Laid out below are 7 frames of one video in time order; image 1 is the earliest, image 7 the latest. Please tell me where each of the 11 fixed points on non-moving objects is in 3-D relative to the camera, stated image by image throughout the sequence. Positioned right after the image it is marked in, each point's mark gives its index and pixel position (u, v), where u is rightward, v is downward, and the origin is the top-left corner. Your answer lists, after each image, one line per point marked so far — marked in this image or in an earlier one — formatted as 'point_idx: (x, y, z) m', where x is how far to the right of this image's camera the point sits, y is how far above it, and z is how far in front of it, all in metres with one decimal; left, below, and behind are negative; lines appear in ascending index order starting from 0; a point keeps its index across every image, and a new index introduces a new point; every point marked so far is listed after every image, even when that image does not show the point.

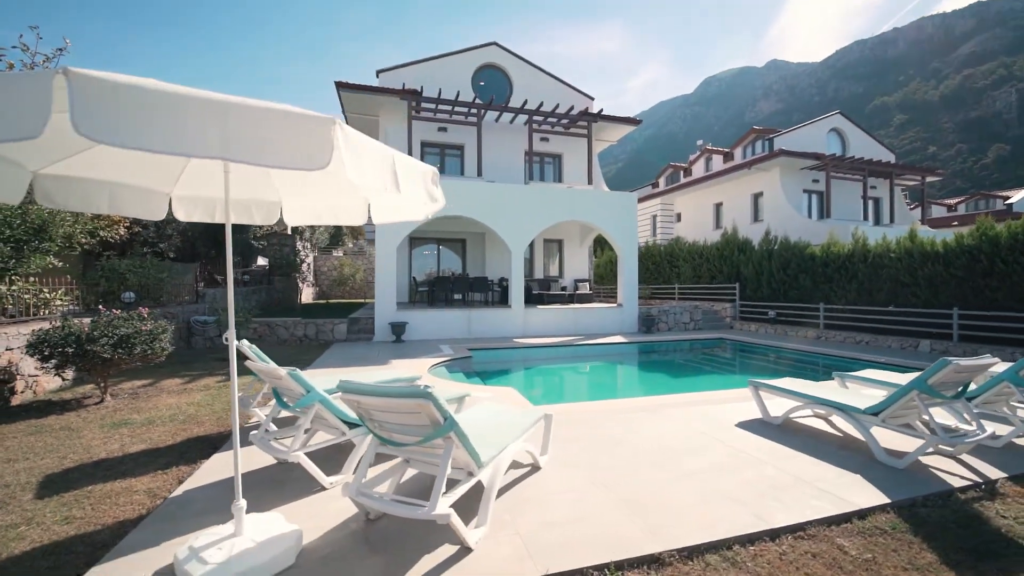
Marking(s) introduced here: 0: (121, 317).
0: (-5.4, -0.4, +6.3) m
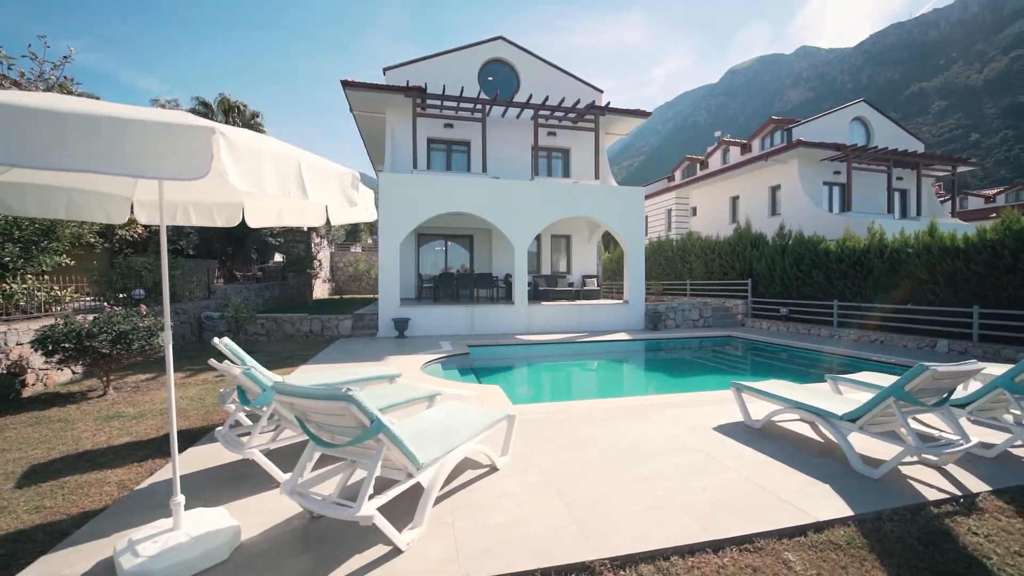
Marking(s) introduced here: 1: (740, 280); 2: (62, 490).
0: (-5.6, -0.4, +6.5) m
1: (+7.5, +0.3, +14.8) m
2: (-3.7, -1.6, +3.7) m
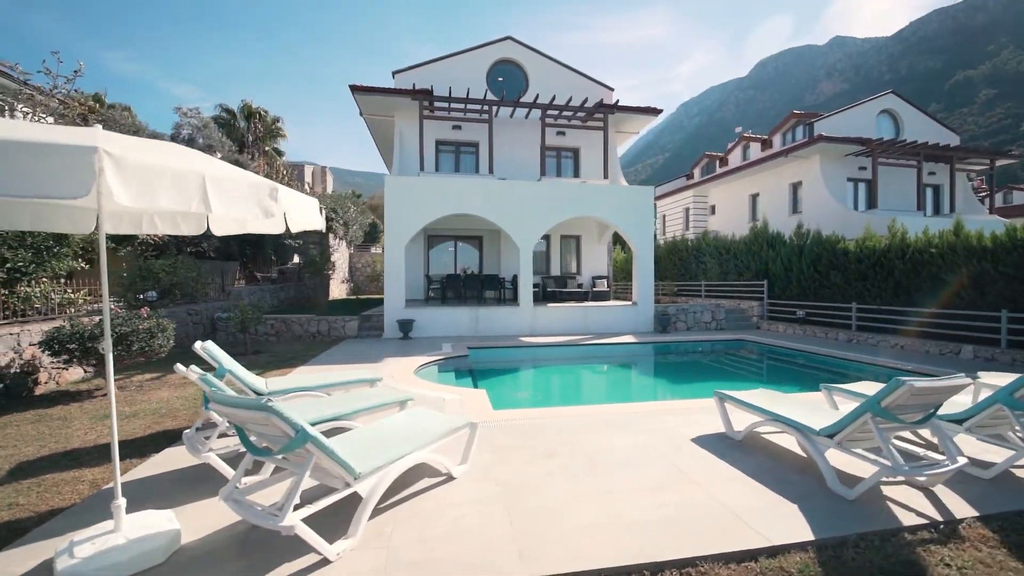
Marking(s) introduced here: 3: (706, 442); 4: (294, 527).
0: (-5.8, -0.4, +6.8) m
1: (+7.7, +0.2, +14.3) m
2: (-4.0, -1.7, +3.8) m
3: (+2.0, -1.6, +4.7) m
4: (-1.3, -1.4, +2.6) m
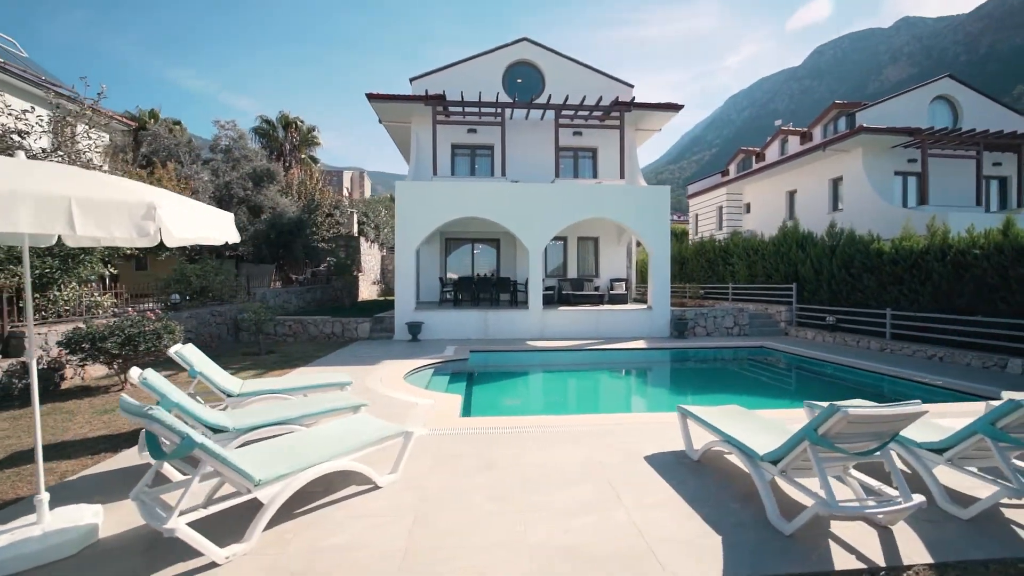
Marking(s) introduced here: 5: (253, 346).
0: (-6.1, -0.5, +7.4) m
1: (+8.1, +0.1, +13.5) m
2: (-4.7, -1.8, +4.2) m
3: (+1.5, -1.7, +4.5) m
4: (-2.0, -1.5, +2.7) m
5: (-6.3, -1.4, +11.0) m
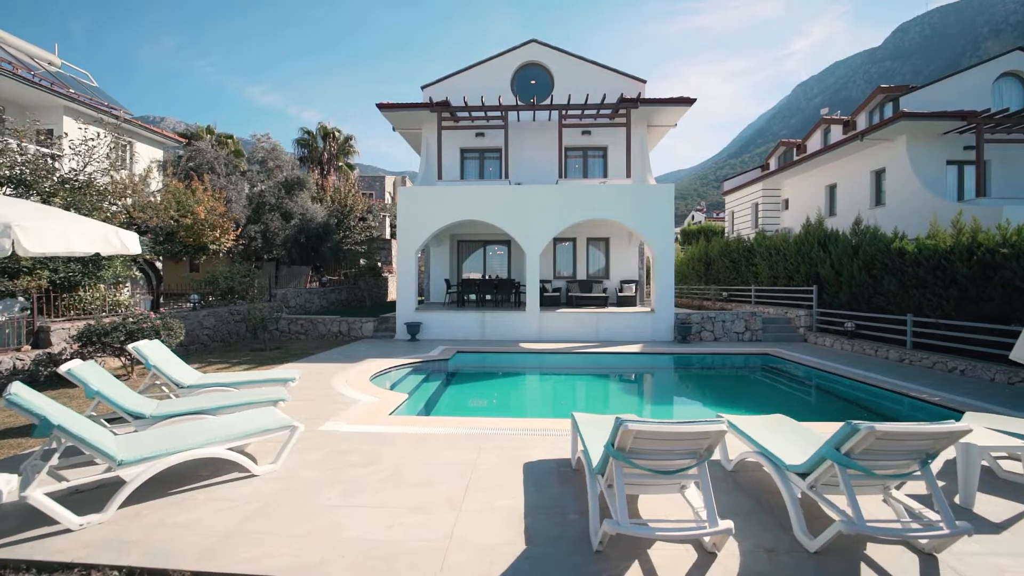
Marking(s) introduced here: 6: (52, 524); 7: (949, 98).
0: (-6.9, -0.5, +8.3) m
1: (+8.1, 0.0, +12.4) m
2: (-5.8, -1.8, +5.0) m
3: (+0.3, -1.8, +4.5) m
4: (-3.4, -1.5, +3.2) m
5: (-6.5, -1.4, +11.9) m
6: (-3.4, -1.8, +3.4) m
7: (+13.3, +5.8, +13.8) m
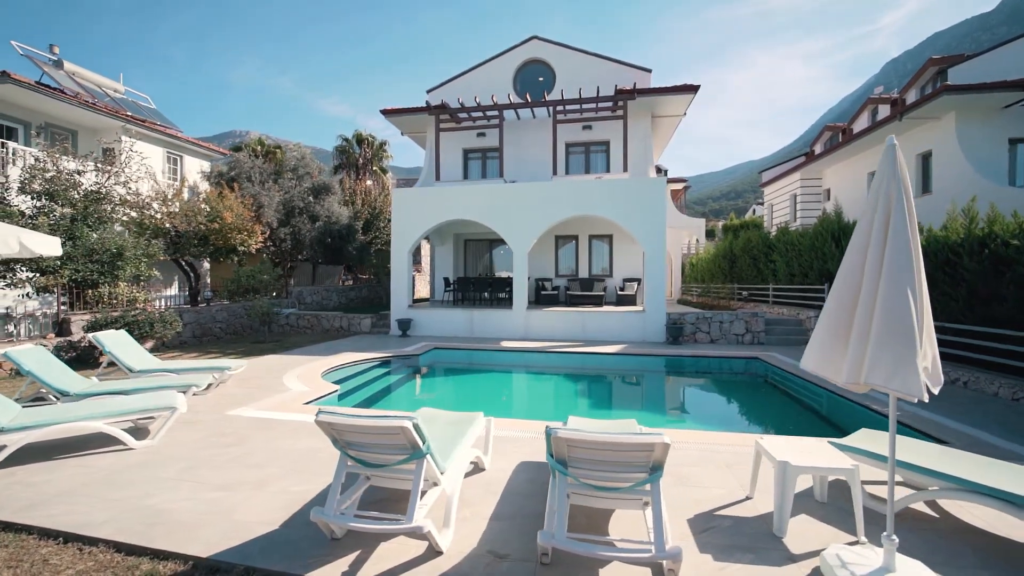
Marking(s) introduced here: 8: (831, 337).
0: (-7.8, -0.5, +9.5) m
1: (+7.6, +0.1, +11.2) m
2: (-7.3, -1.7, +6.1) m
3: (-1.3, -1.7, +4.6) m
4: (-5.2, -1.5, +3.9) m
5: (-6.9, -1.4, +13.0) m
6: (-5.2, -1.7, +4.1) m
7: (+13.0, +5.8, +11.7) m
8: (+1.8, -0.3, +2.6) m
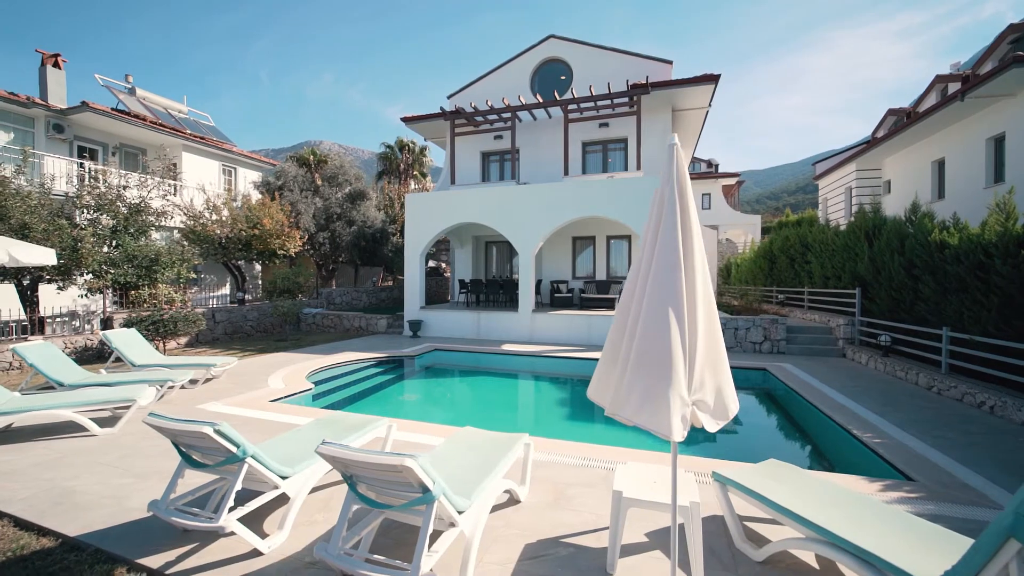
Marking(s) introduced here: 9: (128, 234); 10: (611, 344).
0: (-8.0, -0.5, +10.6) m
1: (+7.5, -0.1, +10.1) m
2: (-8.0, -1.8, +7.1) m
3: (-2.3, -1.8, +4.8) m
4: (-6.2, -1.5, +4.7) m
5: (-6.6, -1.4, +13.9) m
6: (-6.2, -1.8, +4.9) m
7: (+13.0, +5.7, +9.7) m
8: (+0.5, -0.4, +2.4) m
9: (-9.1, +1.3, +10.8) m
10: (+0.5, -0.3, +2.4) m
